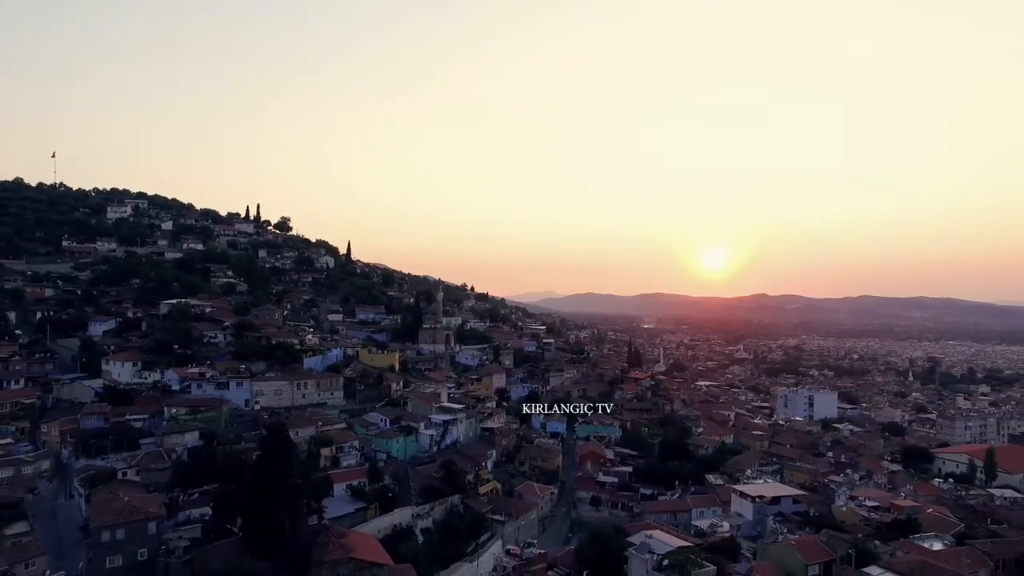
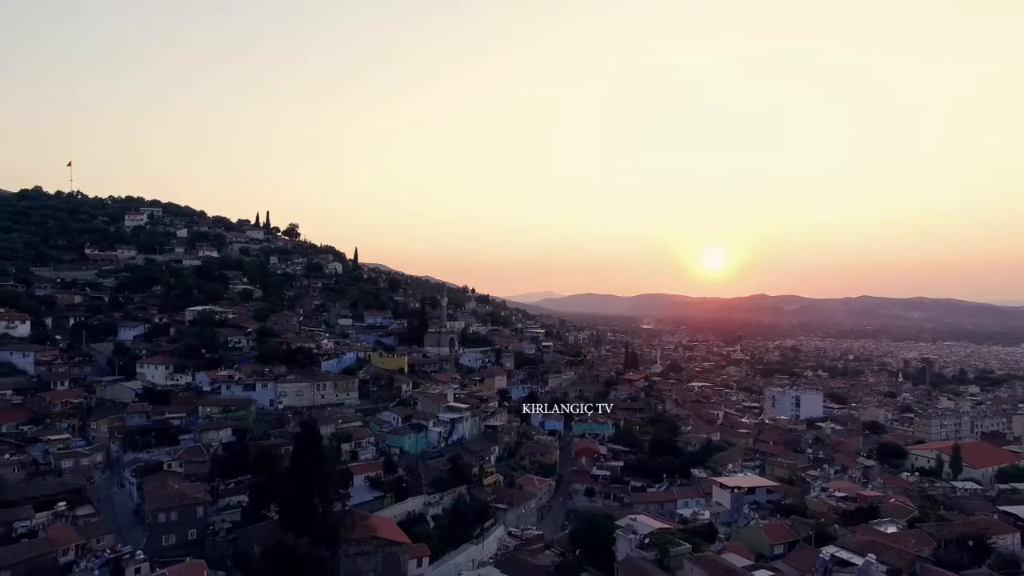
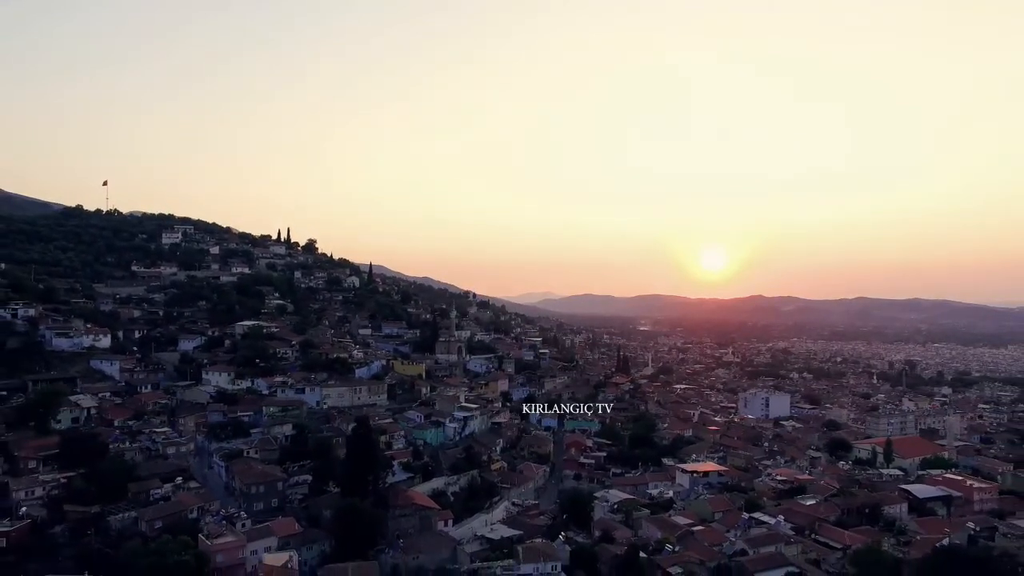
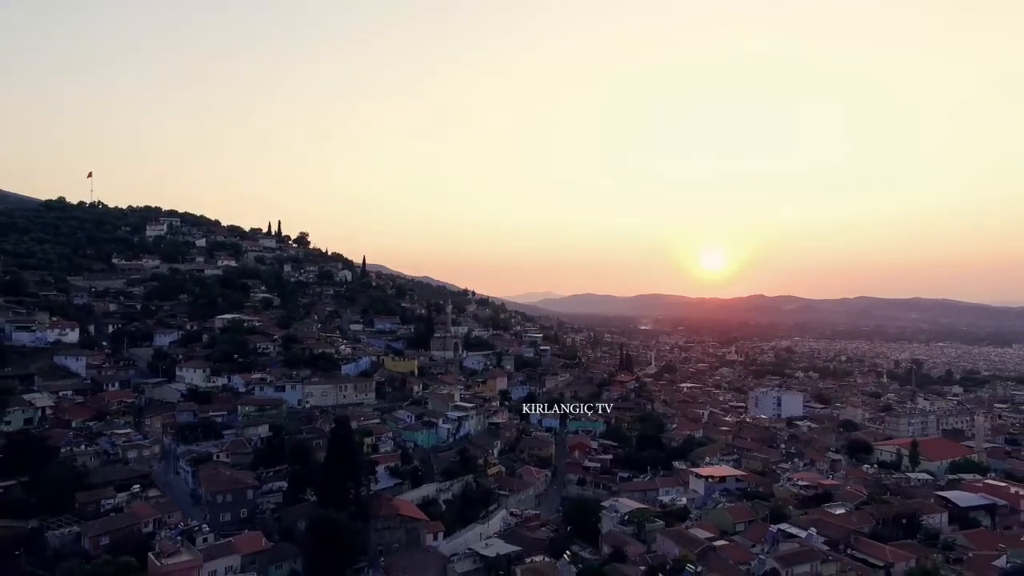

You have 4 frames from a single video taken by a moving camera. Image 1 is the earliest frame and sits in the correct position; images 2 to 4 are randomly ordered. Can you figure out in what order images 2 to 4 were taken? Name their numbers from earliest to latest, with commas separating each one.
2, 4, 3
